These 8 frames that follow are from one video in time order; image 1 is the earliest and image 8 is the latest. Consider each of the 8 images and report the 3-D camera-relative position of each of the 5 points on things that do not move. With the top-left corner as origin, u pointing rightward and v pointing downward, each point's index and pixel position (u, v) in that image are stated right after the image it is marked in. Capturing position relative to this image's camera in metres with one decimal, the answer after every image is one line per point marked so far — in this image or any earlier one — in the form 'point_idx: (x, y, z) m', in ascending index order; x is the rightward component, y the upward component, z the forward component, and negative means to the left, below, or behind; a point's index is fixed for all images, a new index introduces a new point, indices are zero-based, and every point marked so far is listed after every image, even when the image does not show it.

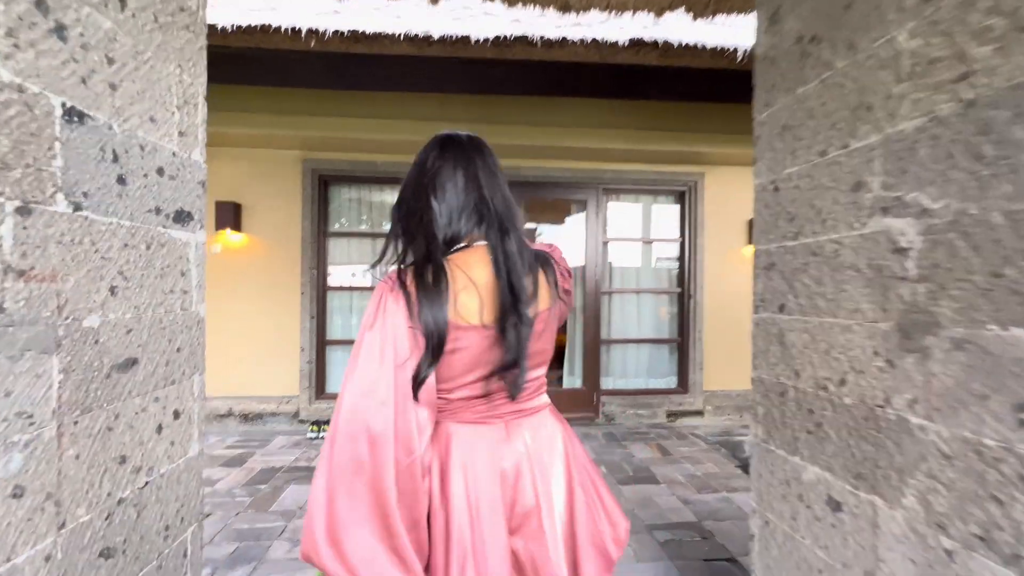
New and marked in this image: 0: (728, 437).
0: (+2.1, -1.5, +4.5) m
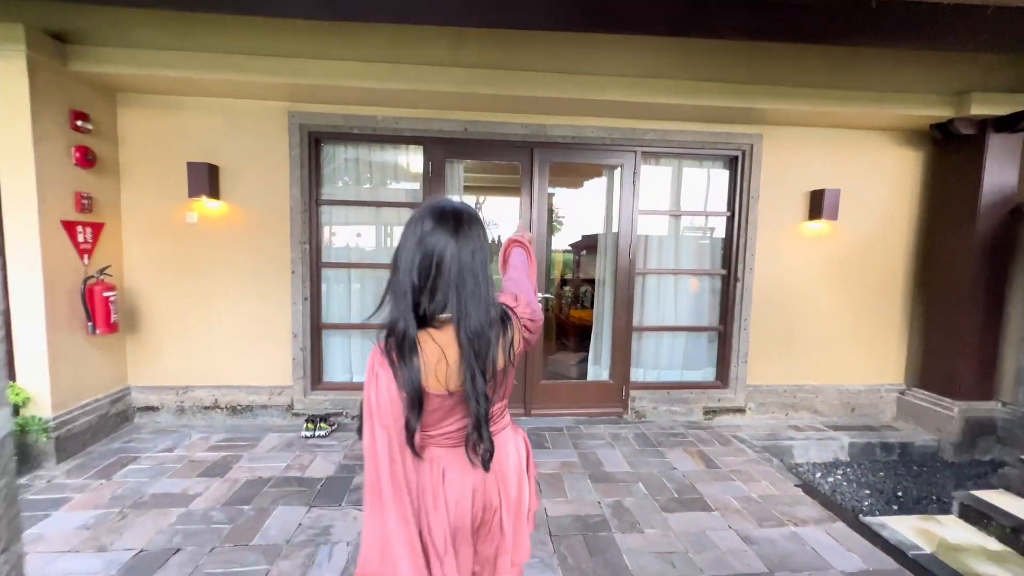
0: (+2.3, -1.3, +4.0) m
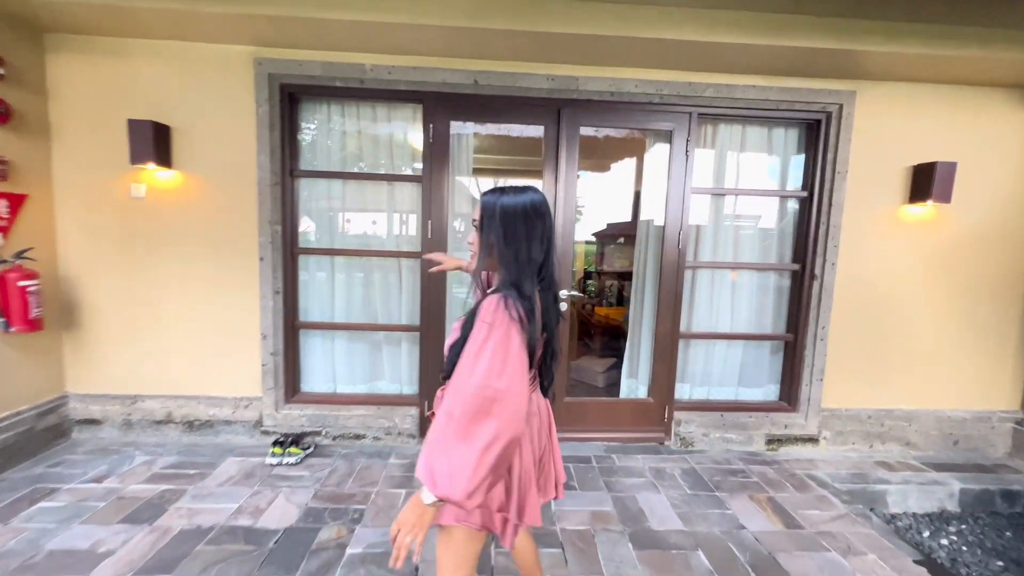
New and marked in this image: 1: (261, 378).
0: (+2.4, -1.3, +3.1) m
1: (-1.8, -0.7, +3.3) m
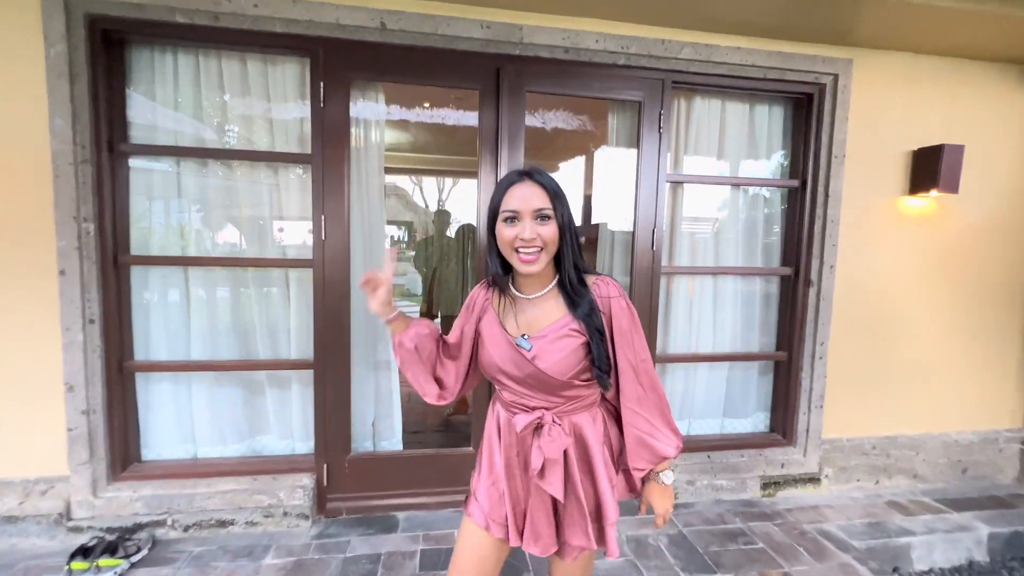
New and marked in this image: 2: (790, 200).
0: (+2.1, -1.4, +2.5) m
1: (-2.2, -0.8, +2.2) m
2: (+1.8, +0.6, +2.9) m
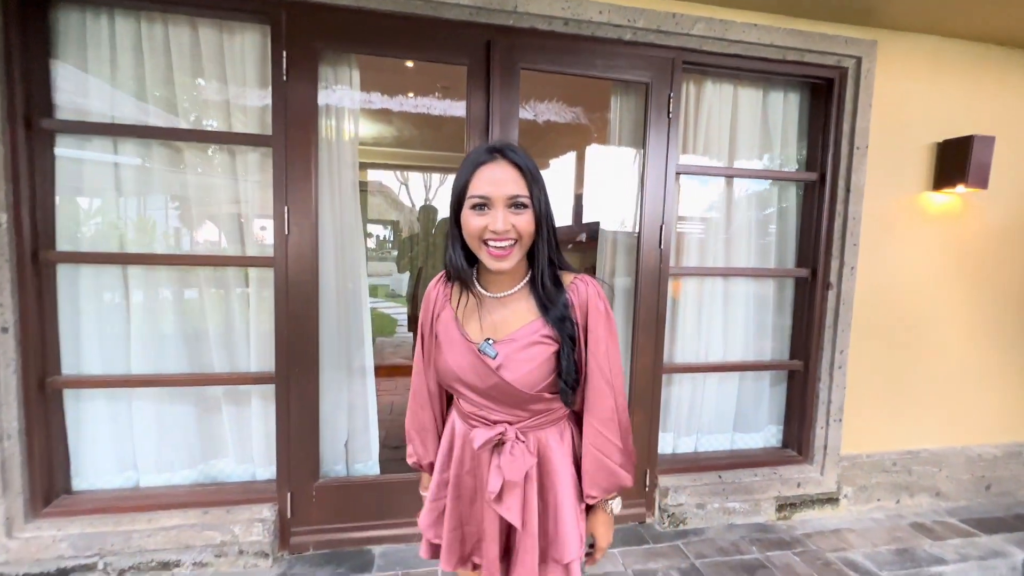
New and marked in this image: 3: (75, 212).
0: (+2.0, -1.4, +2.3) m
1: (-2.2, -0.8, +1.9) m
2: (+1.8, +0.5, +2.7) m
3: (-2.0, +0.4, +2.0) m
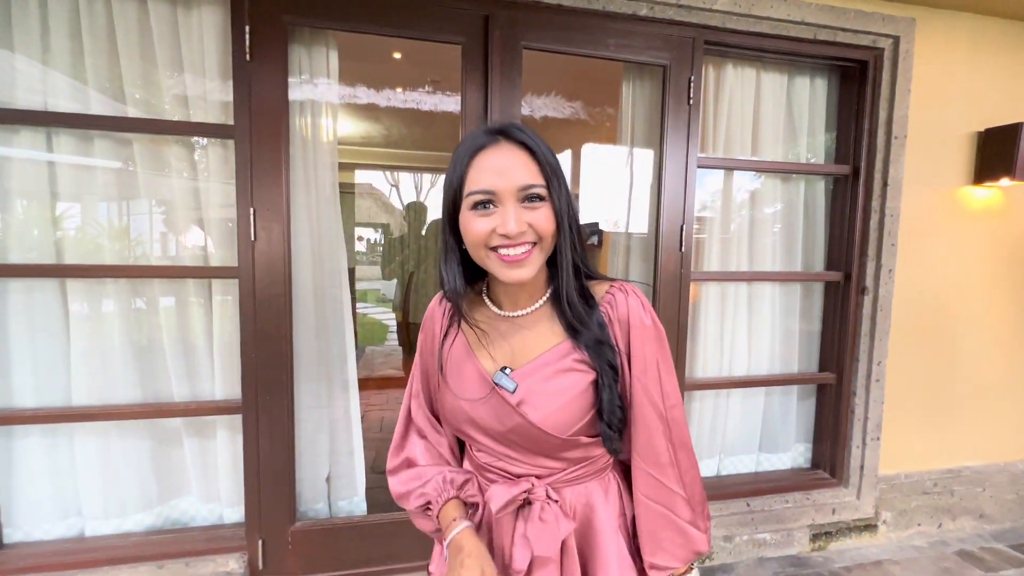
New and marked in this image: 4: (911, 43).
0: (+2.1, -1.4, +2.0) m
1: (-2.2, -0.9, +1.6) m
2: (+1.8, +0.5, +2.4) m
3: (-2.0, +0.3, +1.7) m
4: (+2.0, +1.2, +2.2) m
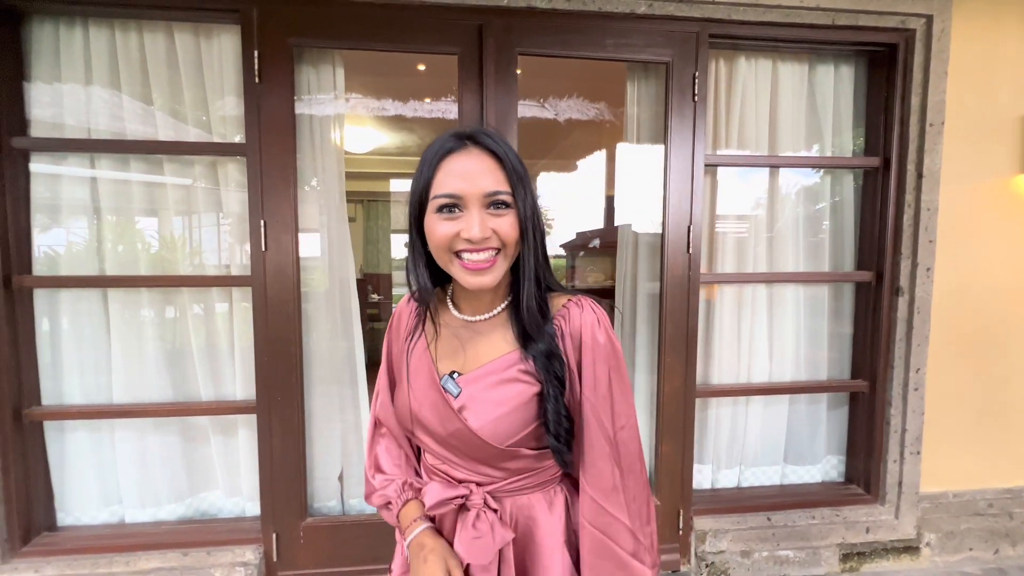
0: (+2.1, -1.4, +1.8) m
1: (-2.2, -0.9, +1.8) m
2: (+1.8, +0.5, +2.3) m
3: (-2.0, +0.2, +1.9) m
4: (+2.0, +1.2, +2.0) m
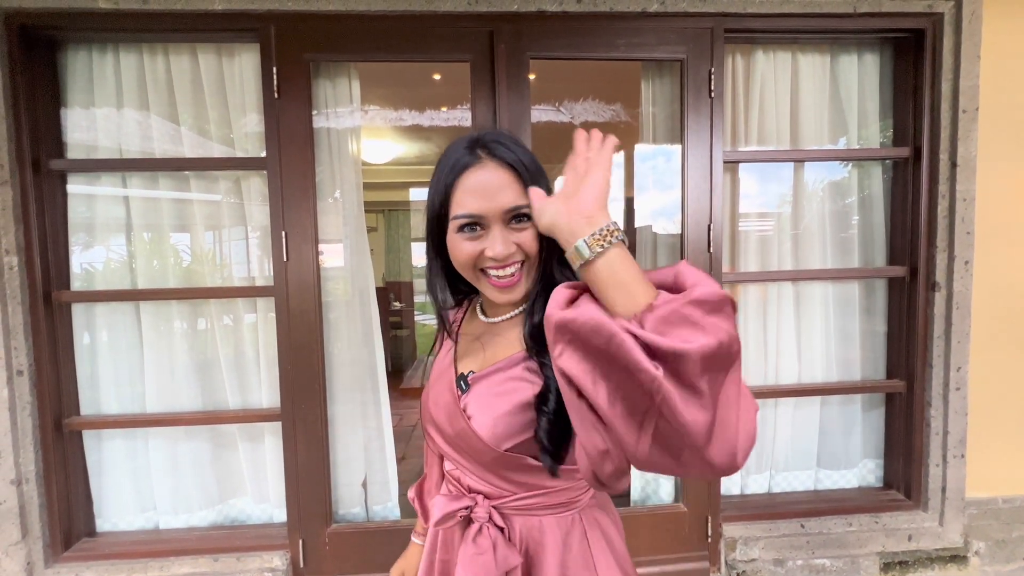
0: (+2.2, -1.4, +1.7) m
1: (-2.1, -1.0, +1.9) m
2: (+1.9, +0.5, +2.2) m
3: (-1.9, +0.2, +2.0) m
4: (+2.0, +1.2, +2.0) m
